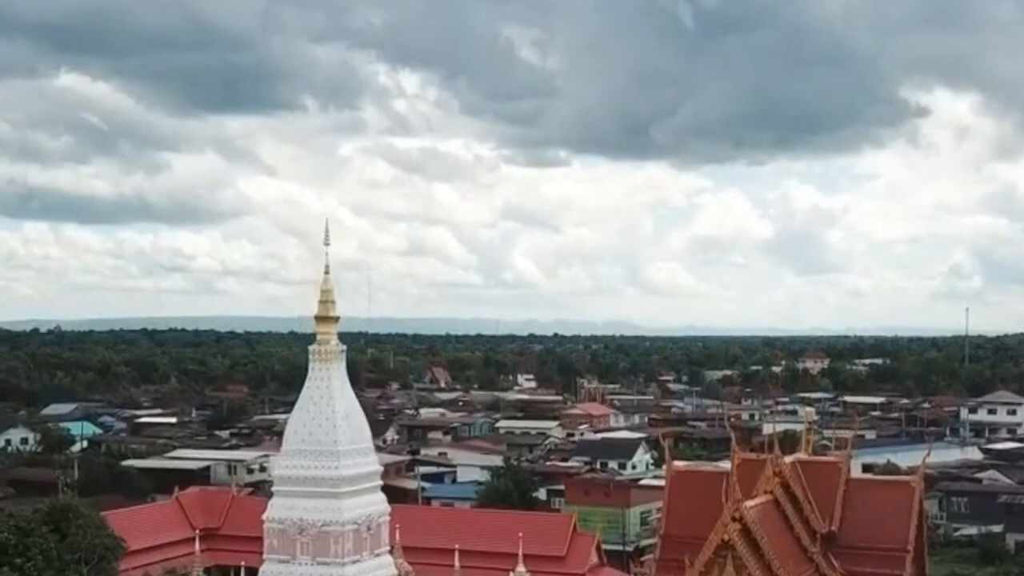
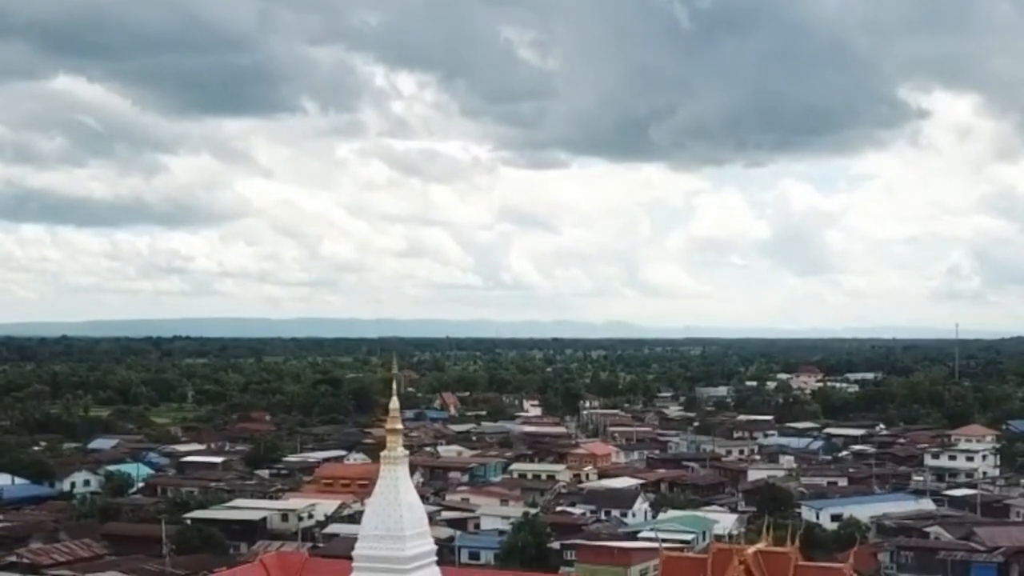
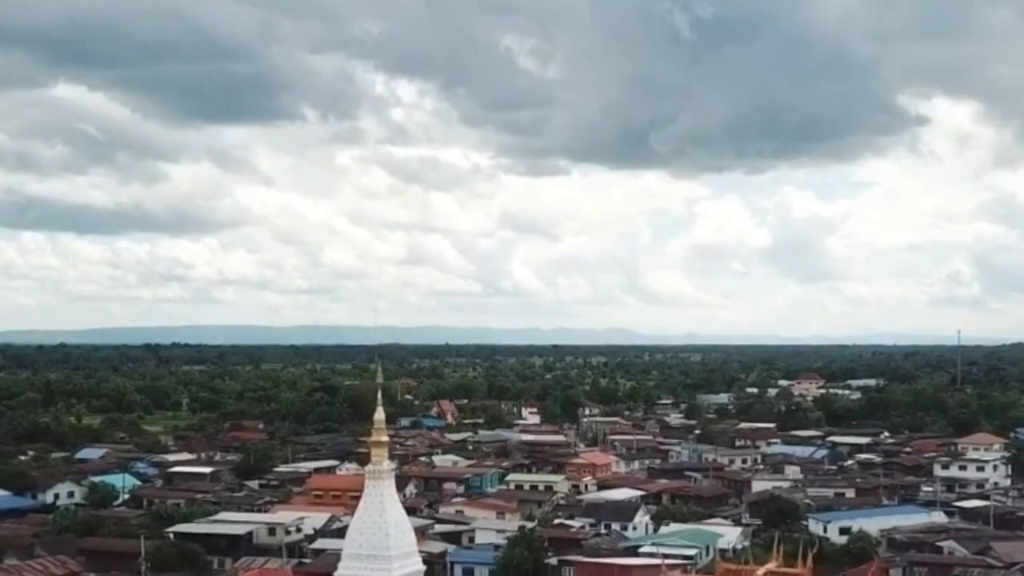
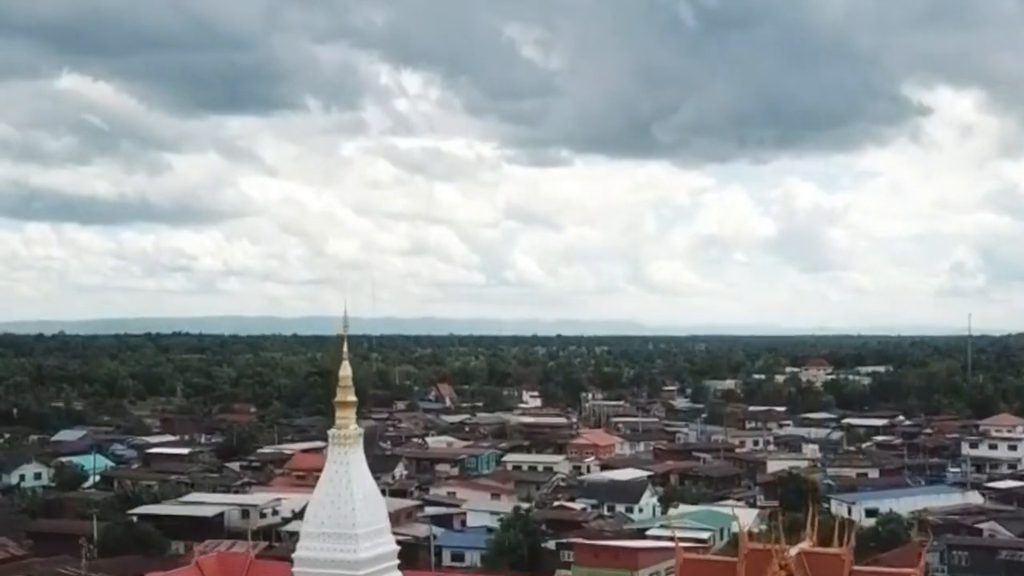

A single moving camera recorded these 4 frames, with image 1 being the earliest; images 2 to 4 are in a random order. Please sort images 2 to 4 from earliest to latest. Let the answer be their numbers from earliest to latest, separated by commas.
4, 3, 2
